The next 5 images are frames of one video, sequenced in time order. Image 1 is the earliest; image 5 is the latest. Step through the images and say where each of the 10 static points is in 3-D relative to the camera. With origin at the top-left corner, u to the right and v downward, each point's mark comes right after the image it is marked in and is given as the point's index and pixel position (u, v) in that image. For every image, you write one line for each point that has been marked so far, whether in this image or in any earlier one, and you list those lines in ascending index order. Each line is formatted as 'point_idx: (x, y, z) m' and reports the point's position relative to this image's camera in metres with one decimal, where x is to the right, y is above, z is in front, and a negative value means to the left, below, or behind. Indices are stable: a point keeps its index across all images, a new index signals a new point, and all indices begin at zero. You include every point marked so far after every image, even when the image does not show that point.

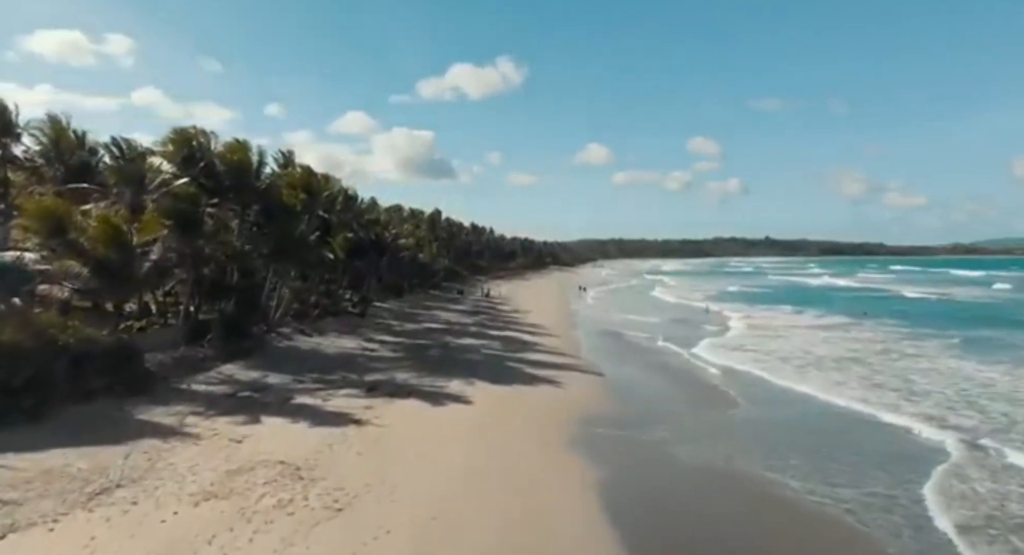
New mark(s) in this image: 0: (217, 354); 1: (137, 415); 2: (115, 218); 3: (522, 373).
0: (-8.2, -2.2, +18.2) m
1: (-7.2, -2.7, +12.7) m
2: (-9.4, +1.4, +15.8) m
3: (+0.3, -2.7, +18.9) m
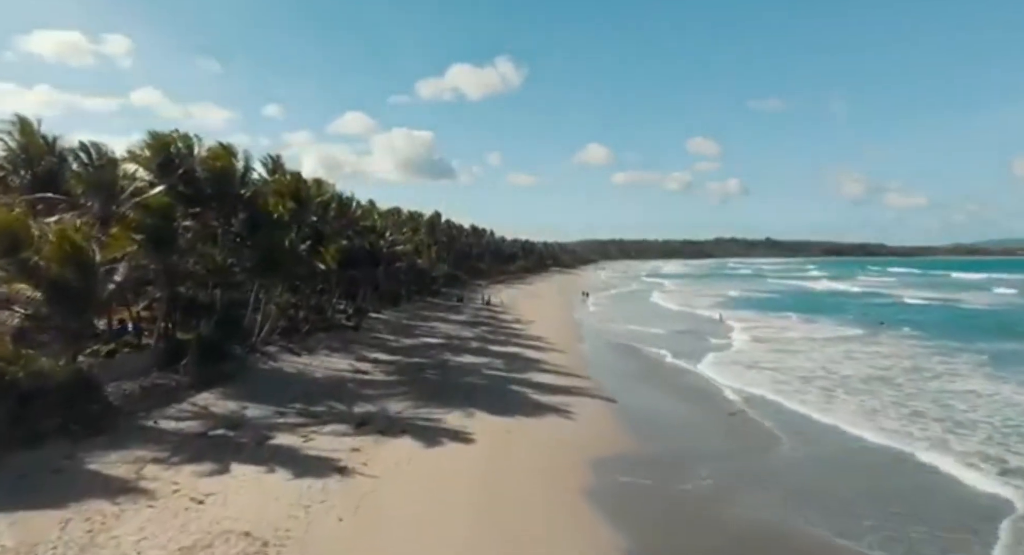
0: (-8.1, -2.6, +16.6) m
1: (-7.1, -3.1, +11.1) m
2: (-9.3, +0.9, +14.1) m
3: (+0.4, -3.2, +17.3) m
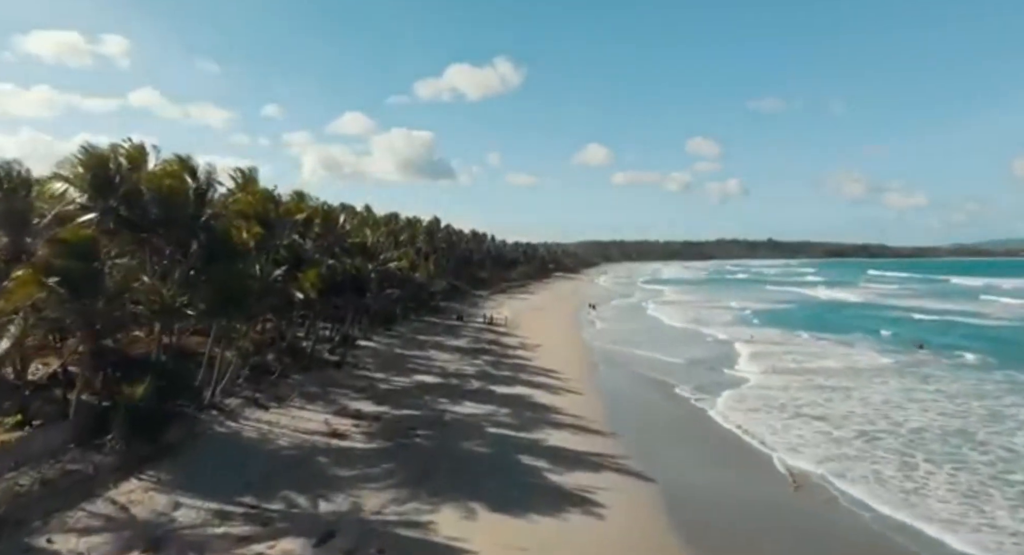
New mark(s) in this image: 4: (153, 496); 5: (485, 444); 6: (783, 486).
0: (-7.8, -3.7, +13.1) m
1: (-6.9, -4.2, +7.7) m
2: (-9.1, -0.1, +10.7) m
3: (+0.6, -4.2, +13.8) m
4: (-6.6, -4.0, +12.1) m
5: (-0.7, -4.1, +16.2) m
6: (+6.0, -4.6, +14.8) m
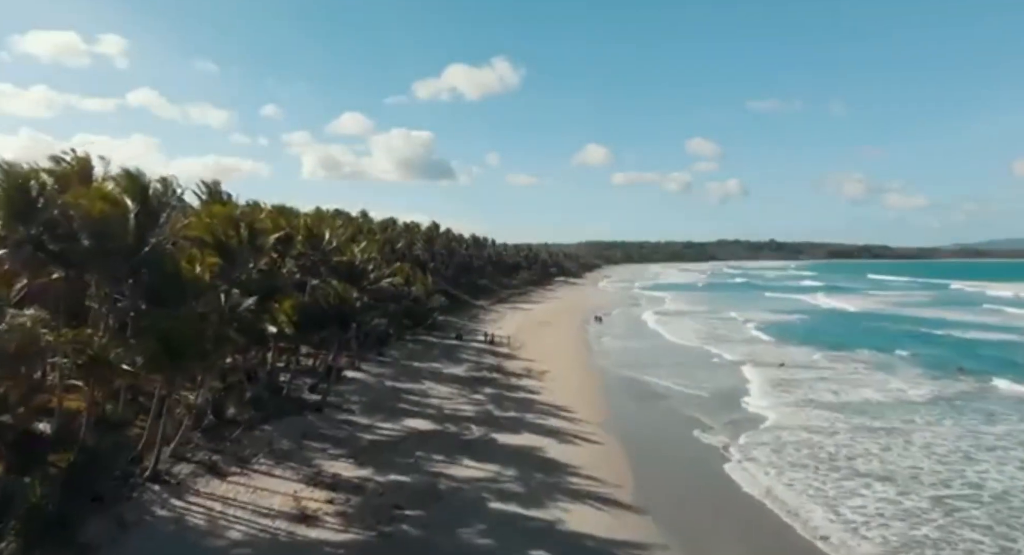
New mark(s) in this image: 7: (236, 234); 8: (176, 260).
0: (-7.6, -4.6, +10.0) m
1: (-6.7, -5.1, +4.6) m
2: (-8.9, -1.1, +7.6) m
3: (+0.8, -5.2, +10.7) m
4: (-6.4, -4.9, +9.0) m
5: (-0.5, -5.0, +13.1) m
6: (+6.2, -5.6, +11.7) m
7: (-7.4, +1.2, +17.7) m
8: (-7.7, +0.4, +15.2) m
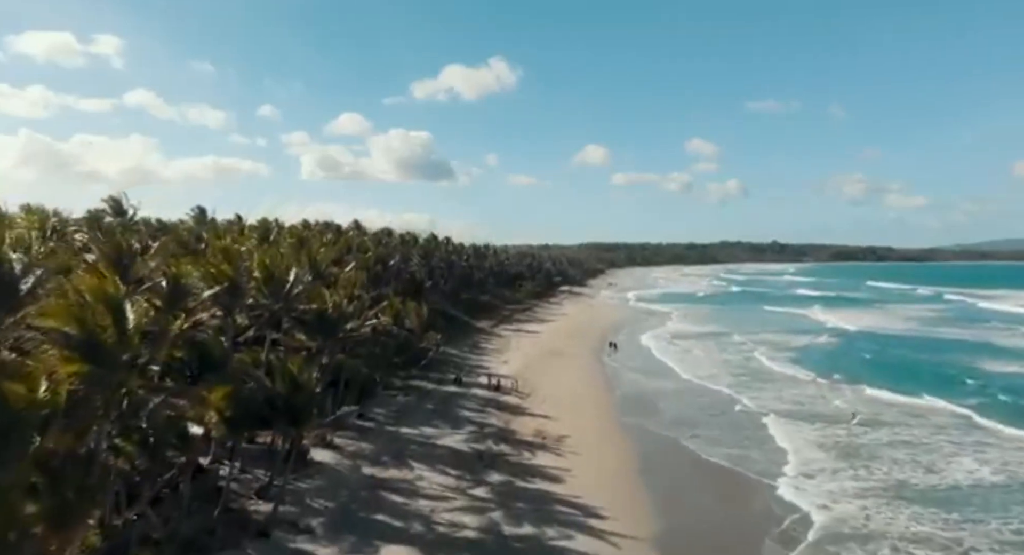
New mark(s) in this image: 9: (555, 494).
0: (-7.2, -6.4, +4.4) m
1: (-6.3, -6.9, -1.0) m
2: (-8.5, -2.8, +2.0) m
3: (+1.2, -6.9, +5.1) m
4: (-6.0, -6.7, +3.4) m
5: (-0.1, -6.8, +7.5) m
6: (+6.6, -7.3, +6.1) m
7: (-7.0, -0.6, +12.1) m
8: (-7.3, -1.3, +9.5) m
9: (+1.2, -6.4, +19.6) m
